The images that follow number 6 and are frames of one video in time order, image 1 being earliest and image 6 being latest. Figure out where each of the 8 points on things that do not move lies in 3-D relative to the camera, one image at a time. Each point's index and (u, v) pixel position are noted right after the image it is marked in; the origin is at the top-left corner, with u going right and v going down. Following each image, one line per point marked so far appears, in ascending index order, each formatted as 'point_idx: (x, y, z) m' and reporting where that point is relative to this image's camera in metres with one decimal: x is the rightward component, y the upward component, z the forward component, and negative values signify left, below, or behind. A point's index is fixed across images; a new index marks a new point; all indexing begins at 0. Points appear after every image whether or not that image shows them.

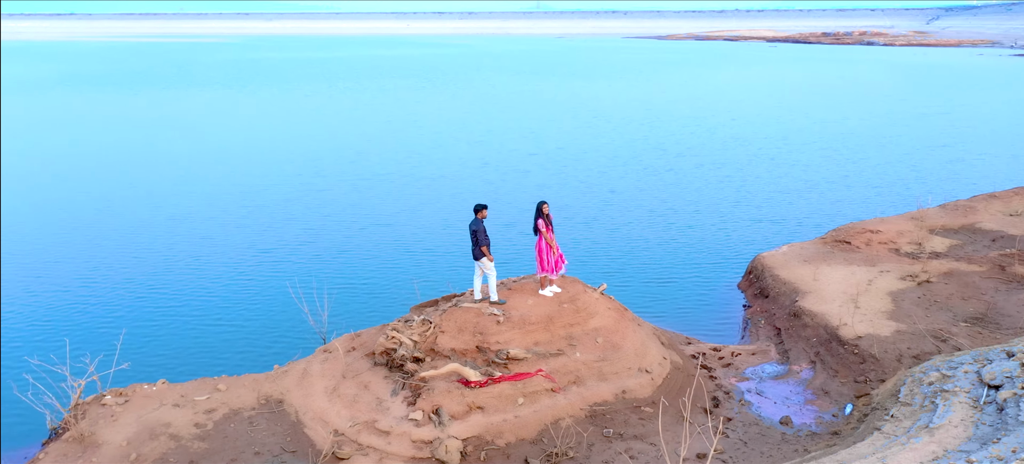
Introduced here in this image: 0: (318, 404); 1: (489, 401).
0: (-2.5, -2.2, +10.2) m
1: (-0.3, -2.0, +9.8) m
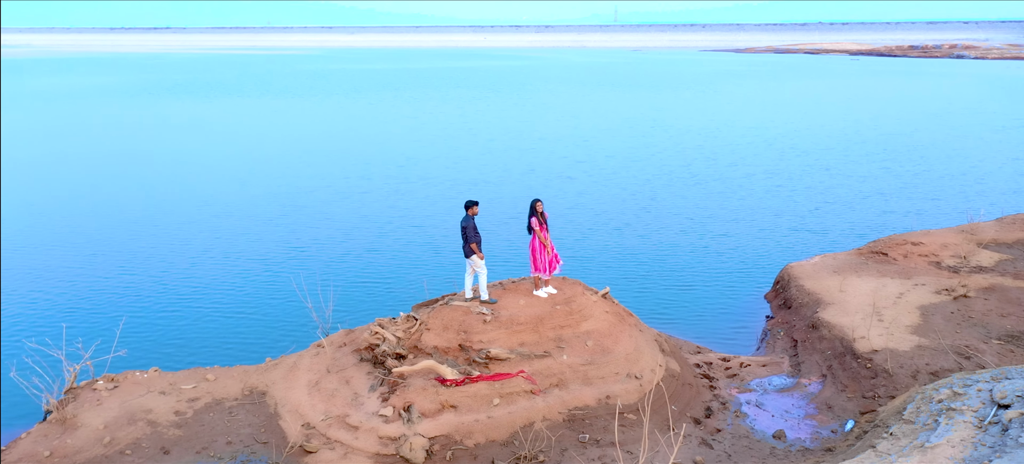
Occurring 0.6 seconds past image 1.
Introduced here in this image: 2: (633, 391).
0: (-2.7, -2.1, +10.2) m
1: (-0.6, -2.0, +9.5) m
2: (+1.5, -2.0, +10.0) m
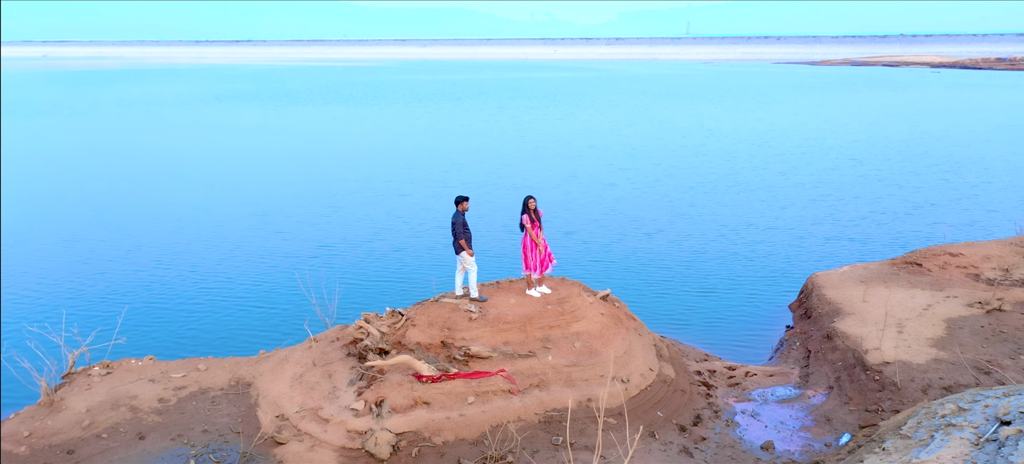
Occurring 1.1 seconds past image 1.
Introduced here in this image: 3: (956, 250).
0: (-2.9, -2.0, +10.1) m
1: (-0.9, -1.9, +9.3) m
2: (+1.3, -1.9, +9.6) m
3: (+8.6, -0.3, +15.6) m
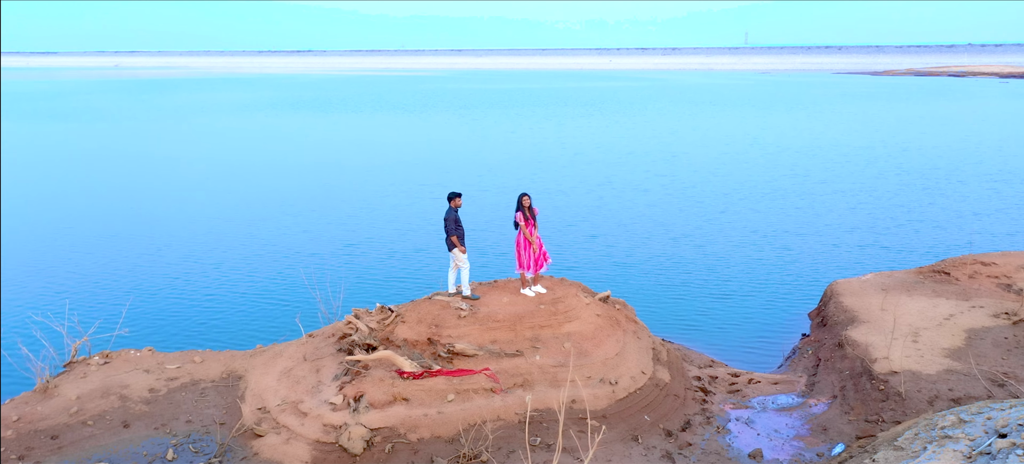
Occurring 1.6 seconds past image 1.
0: (-3.1, -1.9, +10.1) m
1: (-1.1, -1.8, +9.2) m
2: (+1.1, -1.9, +9.4) m
3: (+8.8, -0.5, +14.8) m
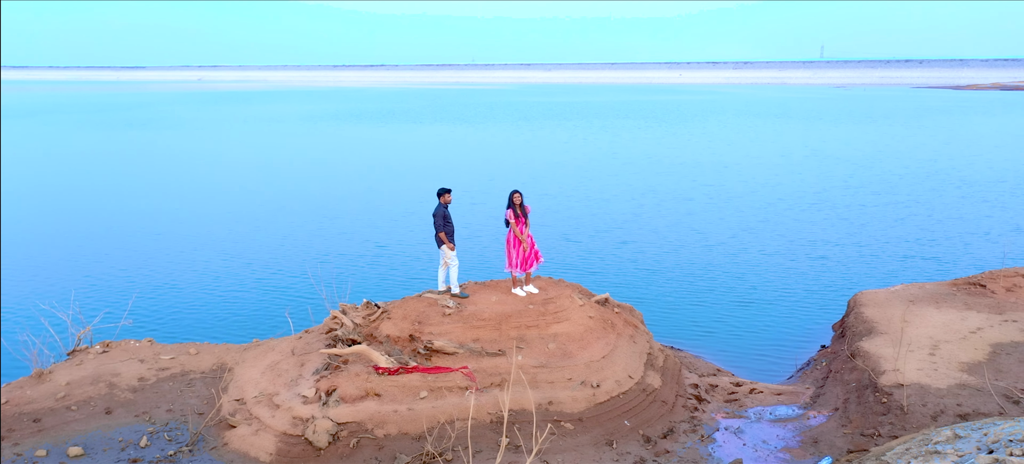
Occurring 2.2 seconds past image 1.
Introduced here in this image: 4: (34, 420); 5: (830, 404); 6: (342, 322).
0: (-3.3, -1.8, +10.1) m
1: (-1.3, -1.8, +9.0) m
2: (+0.8, -1.9, +9.0) m
3: (+8.9, -0.7, +13.9) m
4: (-5.4, -2.1, +9.1) m
5: (+3.9, -2.1, +9.9) m
6: (-2.1, -1.1, +10.2) m
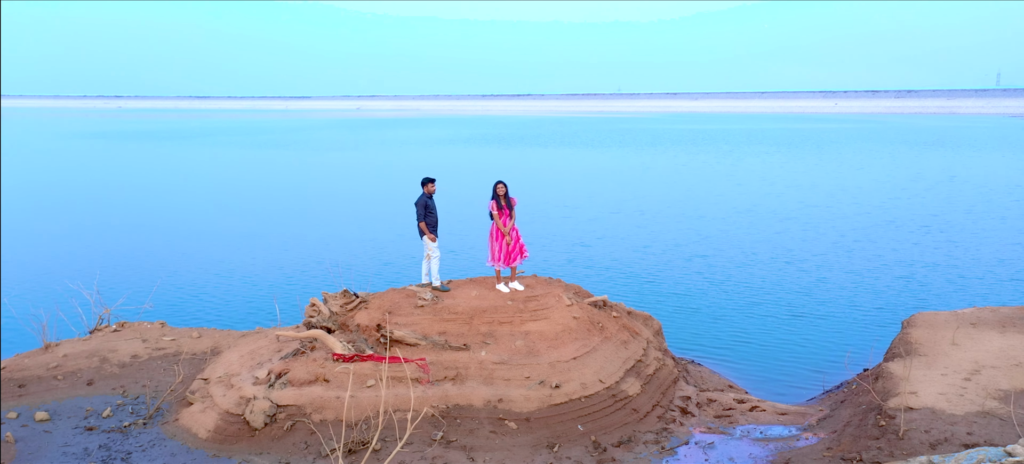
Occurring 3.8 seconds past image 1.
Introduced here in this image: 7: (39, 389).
0: (-3.6, -1.6, +10.2) m
1: (-1.9, -1.6, +8.8) m
2: (+0.2, -1.7, +8.4) m
3: (+9.2, -1.0, +11.8) m
4: (-5.8, -1.8, +9.5) m
5: (+3.4, -2.1, +8.7) m
6: (-2.4, -1.0, +10.2) m
7: (-5.6, -1.8, +9.5) m
